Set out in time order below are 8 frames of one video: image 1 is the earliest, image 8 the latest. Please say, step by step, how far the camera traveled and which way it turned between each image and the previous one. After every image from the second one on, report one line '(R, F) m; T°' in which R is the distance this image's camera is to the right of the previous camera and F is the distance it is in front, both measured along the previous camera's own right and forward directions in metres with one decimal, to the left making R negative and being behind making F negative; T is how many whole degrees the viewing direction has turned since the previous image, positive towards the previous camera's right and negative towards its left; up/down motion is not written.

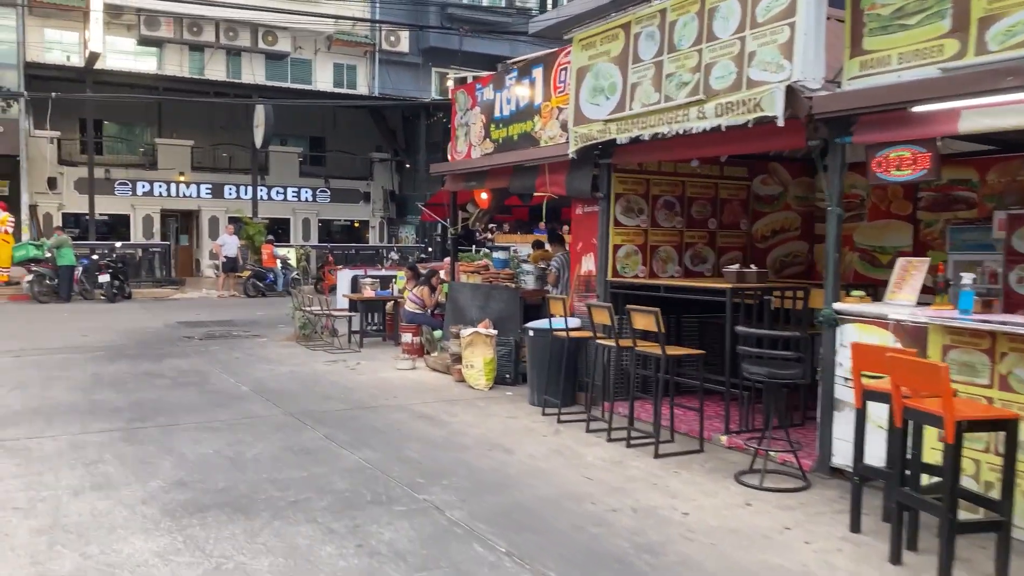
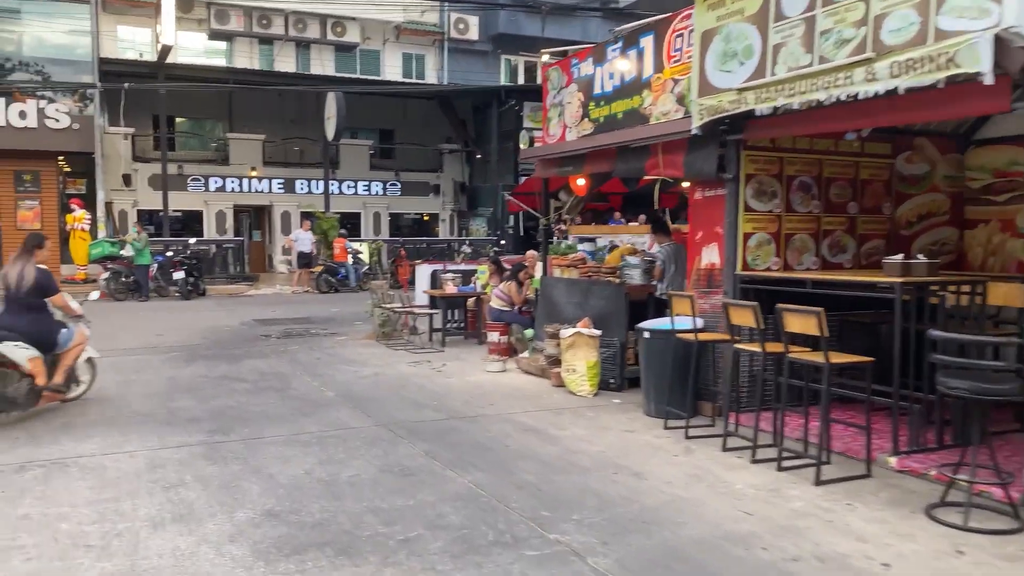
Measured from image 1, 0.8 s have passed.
(-0.4, +0.8) m; -4°
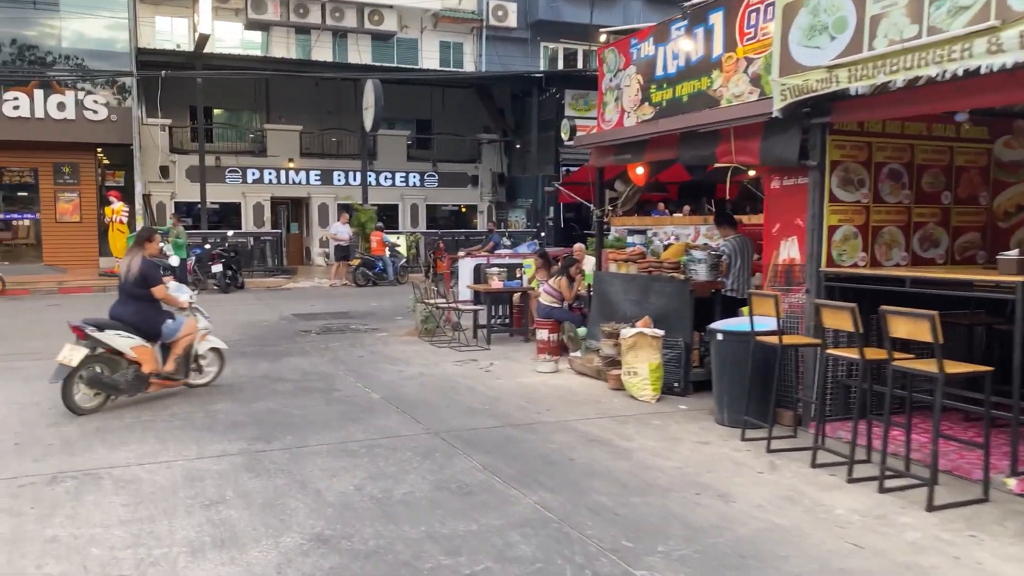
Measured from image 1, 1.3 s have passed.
(-0.2, +0.5) m; -2°
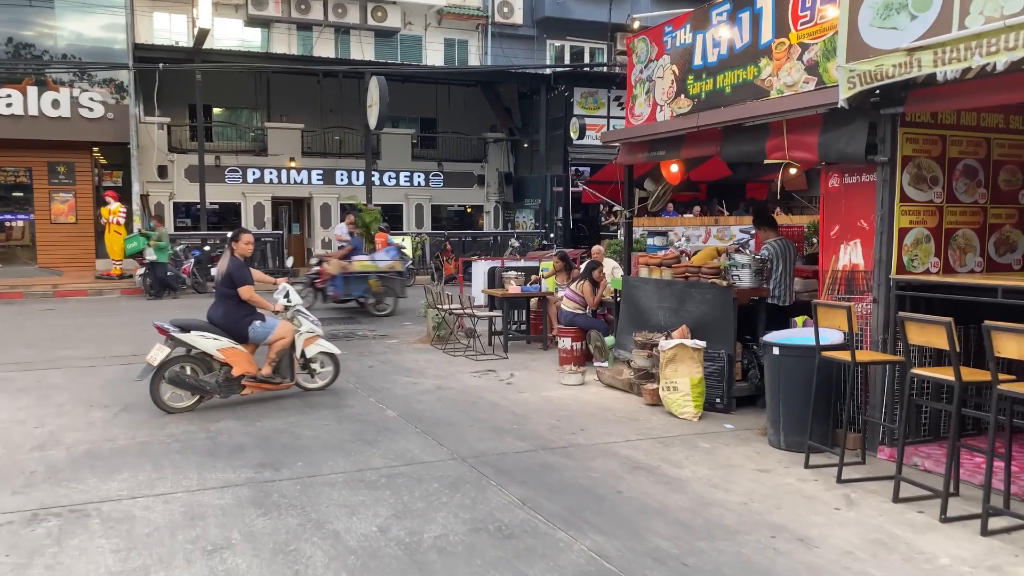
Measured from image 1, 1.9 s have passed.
(-0.2, +0.6) m; 0°
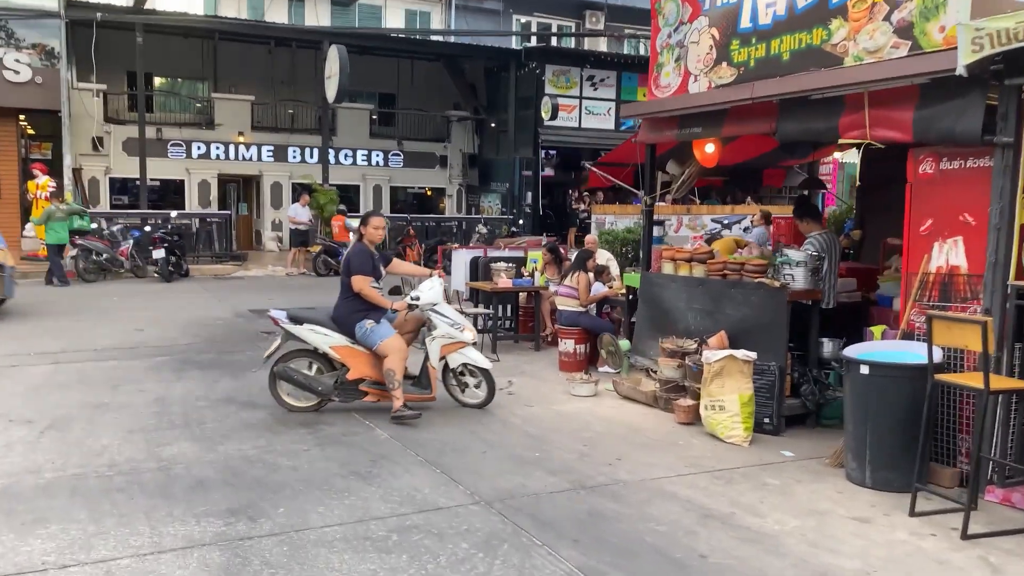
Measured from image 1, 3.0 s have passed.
(-0.5, +1.2) m; +4°
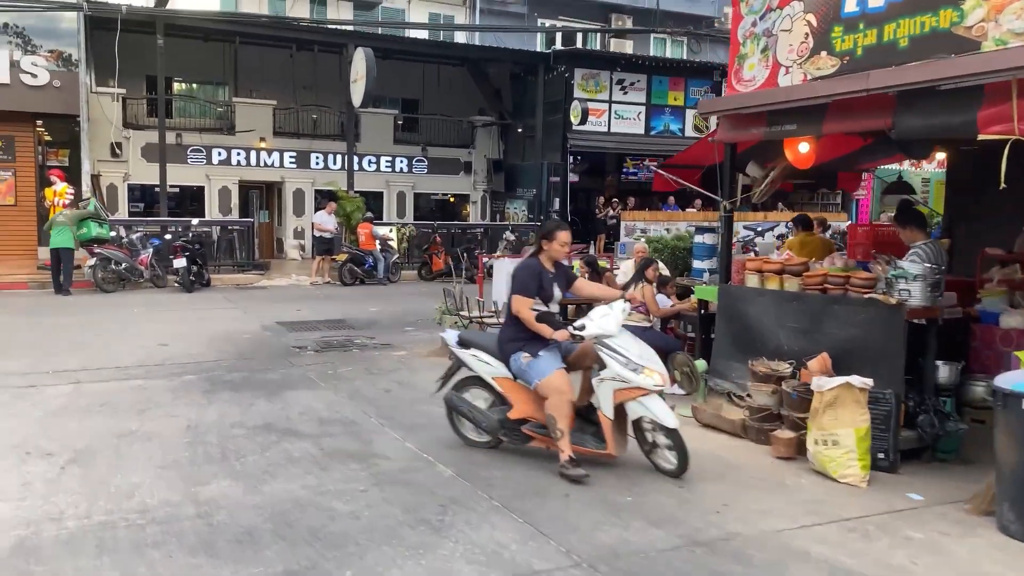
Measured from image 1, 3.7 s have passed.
(-0.4, +0.7) m; -1°
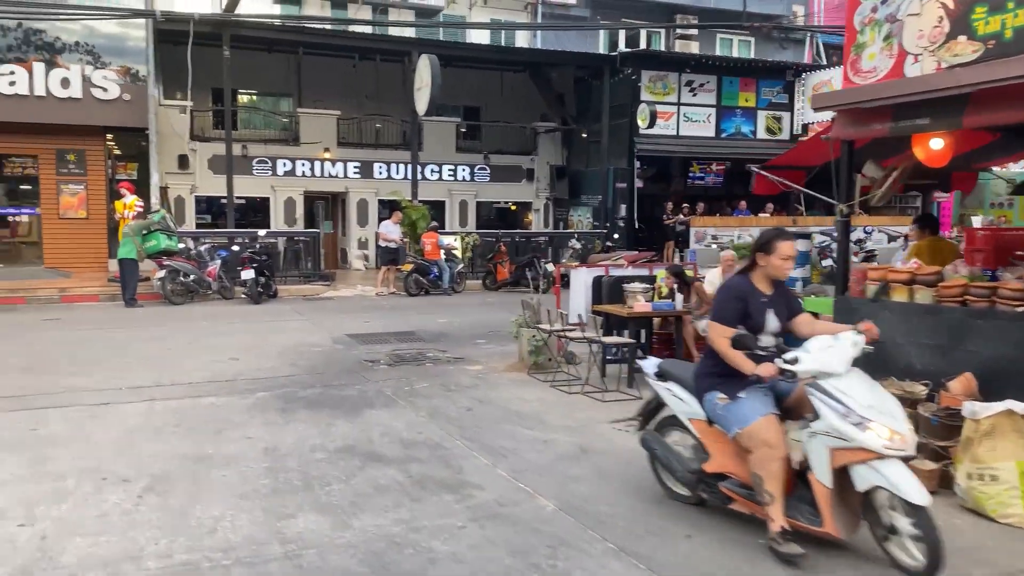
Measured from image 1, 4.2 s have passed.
(-0.3, +0.5) m; -4°
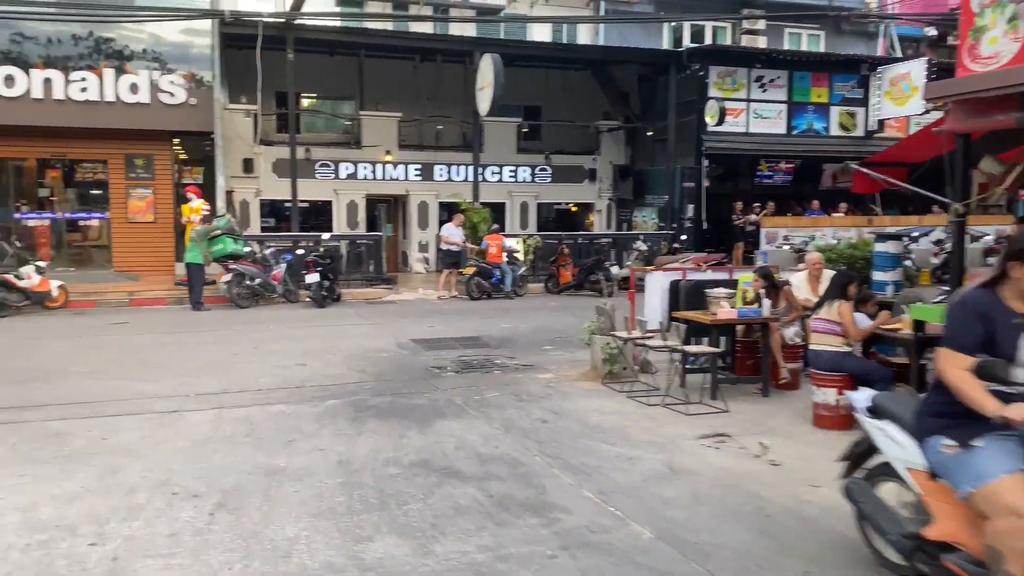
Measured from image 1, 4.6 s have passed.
(-0.2, +0.3) m; -4°
